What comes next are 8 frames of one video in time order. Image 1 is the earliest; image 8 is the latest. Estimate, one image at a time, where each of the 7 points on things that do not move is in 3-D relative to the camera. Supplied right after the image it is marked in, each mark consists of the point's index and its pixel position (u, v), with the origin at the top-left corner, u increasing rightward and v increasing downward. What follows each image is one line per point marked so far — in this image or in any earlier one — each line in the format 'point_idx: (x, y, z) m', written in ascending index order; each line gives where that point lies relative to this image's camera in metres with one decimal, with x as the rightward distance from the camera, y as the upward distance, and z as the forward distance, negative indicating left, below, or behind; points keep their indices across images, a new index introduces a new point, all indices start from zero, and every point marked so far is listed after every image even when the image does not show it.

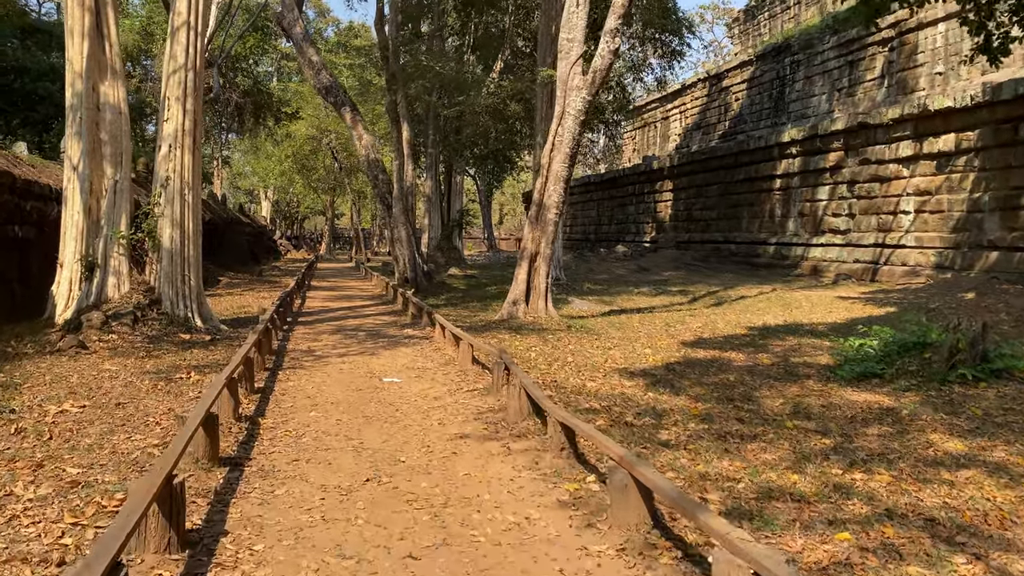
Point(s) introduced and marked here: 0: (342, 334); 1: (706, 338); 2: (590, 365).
0: (-2.1, -0.6, +10.1) m
1: (+2.4, -0.6, +10.5) m
2: (+0.8, -0.8, +8.1) m
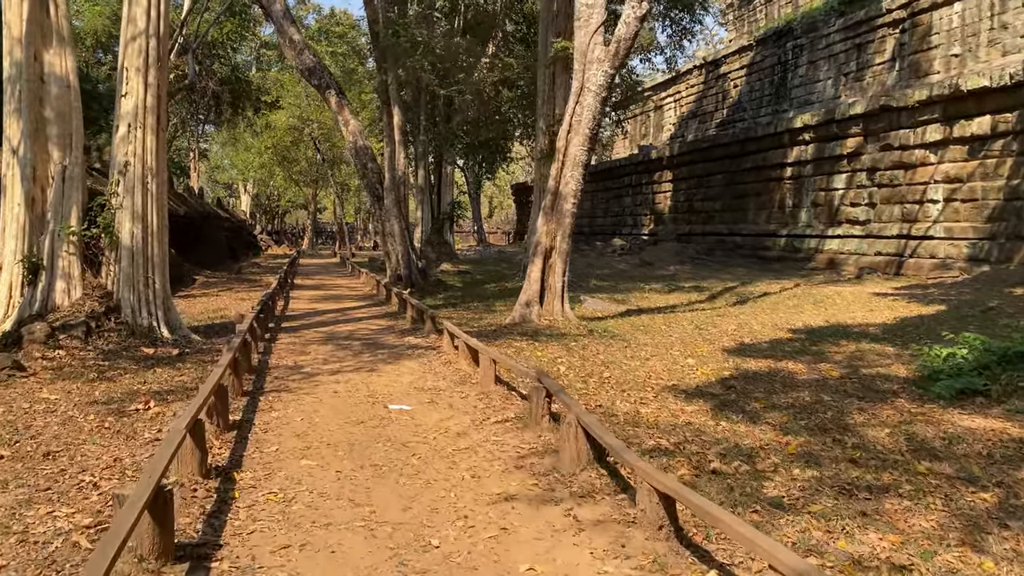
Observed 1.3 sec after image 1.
0: (-1.9, -0.6, +8.8) m
1: (+2.6, -0.6, +9.2) m
2: (+1.0, -0.8, +6.8) m
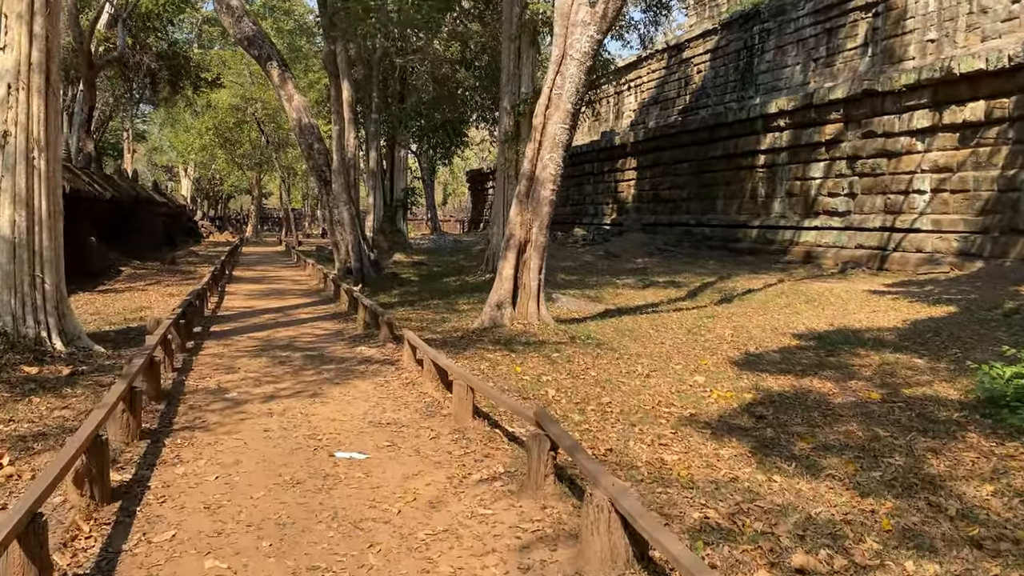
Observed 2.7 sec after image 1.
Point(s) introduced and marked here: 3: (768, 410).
0: (-2.1, -0.6, +7.3) m
1: (+2.3, -0.6, +8.0) m
2: (+0.9, -0.8, +5.5) m
3: (+1.8, -0.8, +5.7) m
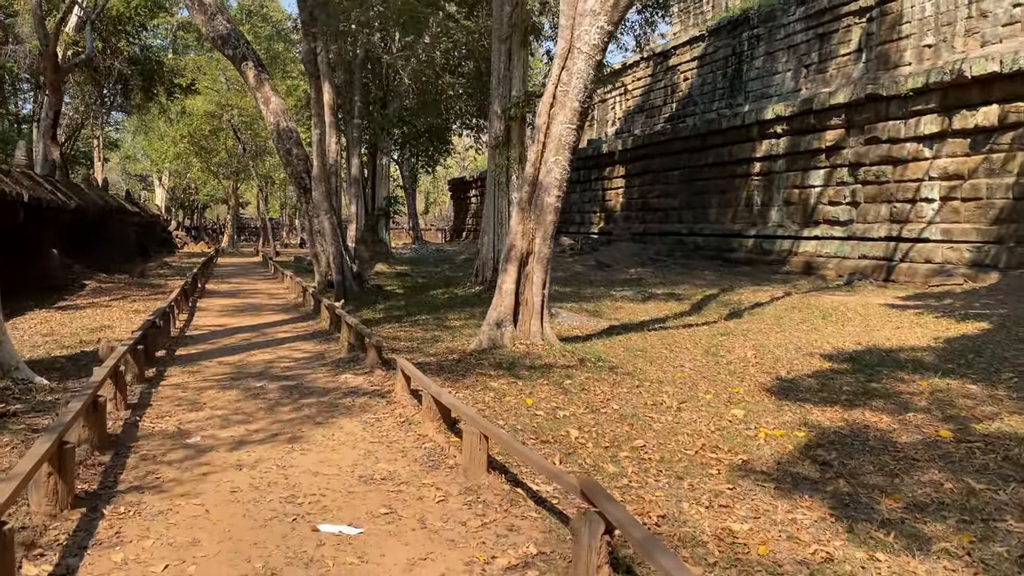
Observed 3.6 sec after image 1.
0: (-2.1, -0.8, +6.4) m
1: (+2.4, -0.8, +7.2) m
2: (+1.0, -1.0, +4.7) m
3: (+1.9, -1.0, +4.8) m
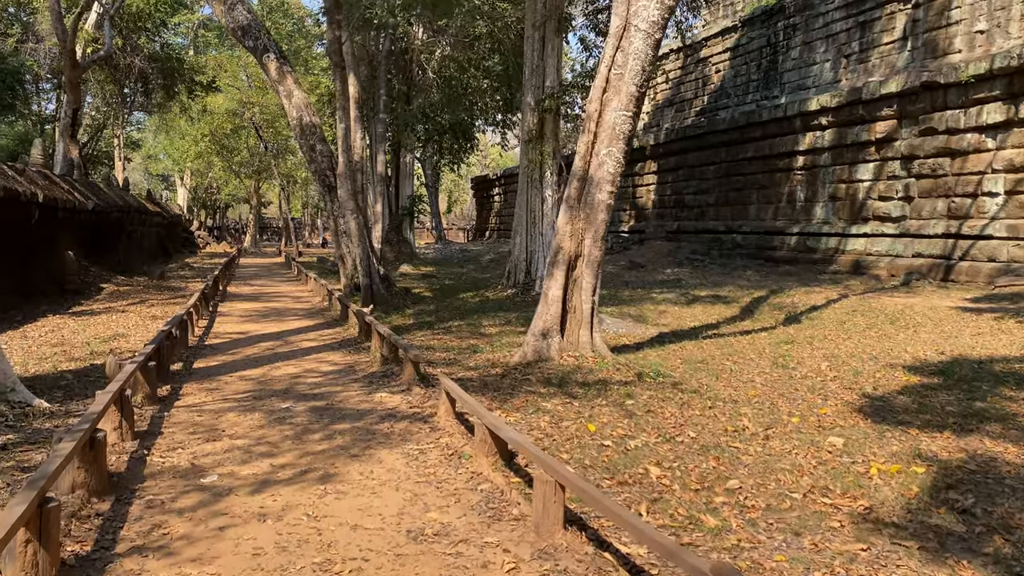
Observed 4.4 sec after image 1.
0: (-1.7, -0.8, +5.7) m
1: (+2.8, -0.8, +6.3) m
2: (+1.3, -1.0, +3.9) m
3: (+2.2, -1.0, +4.0) m
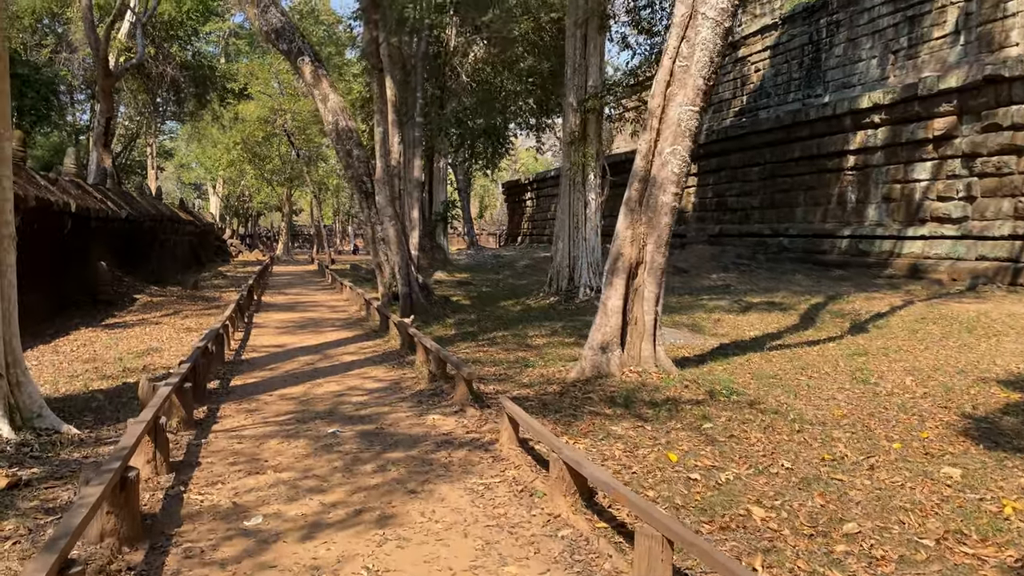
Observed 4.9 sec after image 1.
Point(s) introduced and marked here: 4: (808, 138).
0: (-1.3, -0.9, +5.2) m
1: (+3.2, -0.9, +5.7) m
2: (+1.7, -1.1, +3.3) m
3: (+2.6, -1.1, +3.4) m
4: (+7.0, +3.5, +19.6) m
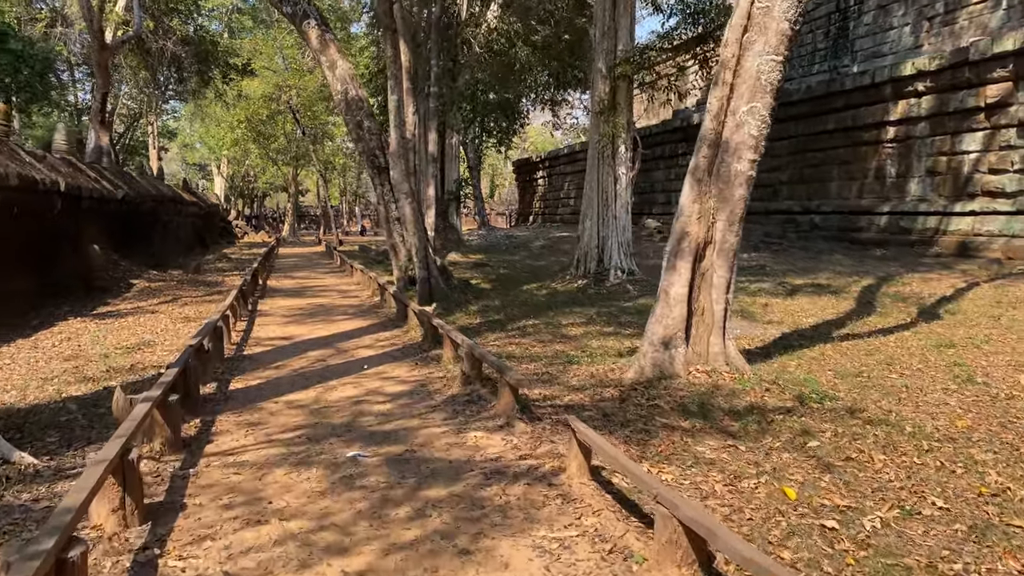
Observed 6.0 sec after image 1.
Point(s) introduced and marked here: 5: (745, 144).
0: (-1.0, -0.9, +4.2) m
1: (+3.6, -0.8, +4.7) m
2: (+2.0, -1.1, +2.3) m
3: (+2.9, -1.0, +2.4) m
4: (+7.4, +4.0, +18.4) m
5: (+1.6, +1.0, +5.6) m
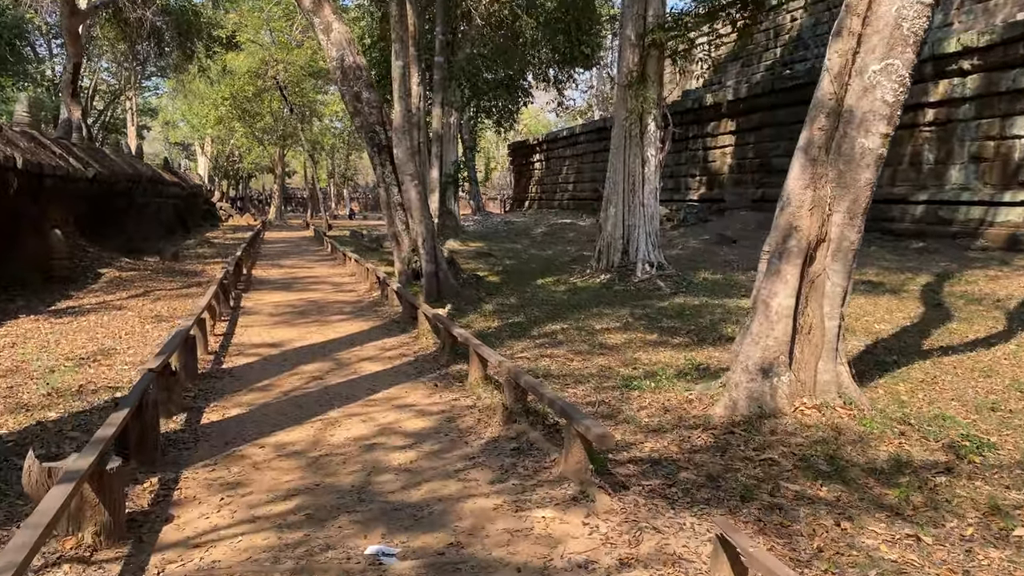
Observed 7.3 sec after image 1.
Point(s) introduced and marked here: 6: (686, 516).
0: (-0.6, -0.9, +2.9) m
1: (+3.9, -0.9, +3.4) m
2: (+2.3, -1.2, +1.0) m
3: (+3.2, -1.2, +1.1) m
4: (+7.5, +4.1, +17.1) m
5: (+1.9, +0.9, +4.3) m
6: (+0.7, -0.8, +3.2) m
